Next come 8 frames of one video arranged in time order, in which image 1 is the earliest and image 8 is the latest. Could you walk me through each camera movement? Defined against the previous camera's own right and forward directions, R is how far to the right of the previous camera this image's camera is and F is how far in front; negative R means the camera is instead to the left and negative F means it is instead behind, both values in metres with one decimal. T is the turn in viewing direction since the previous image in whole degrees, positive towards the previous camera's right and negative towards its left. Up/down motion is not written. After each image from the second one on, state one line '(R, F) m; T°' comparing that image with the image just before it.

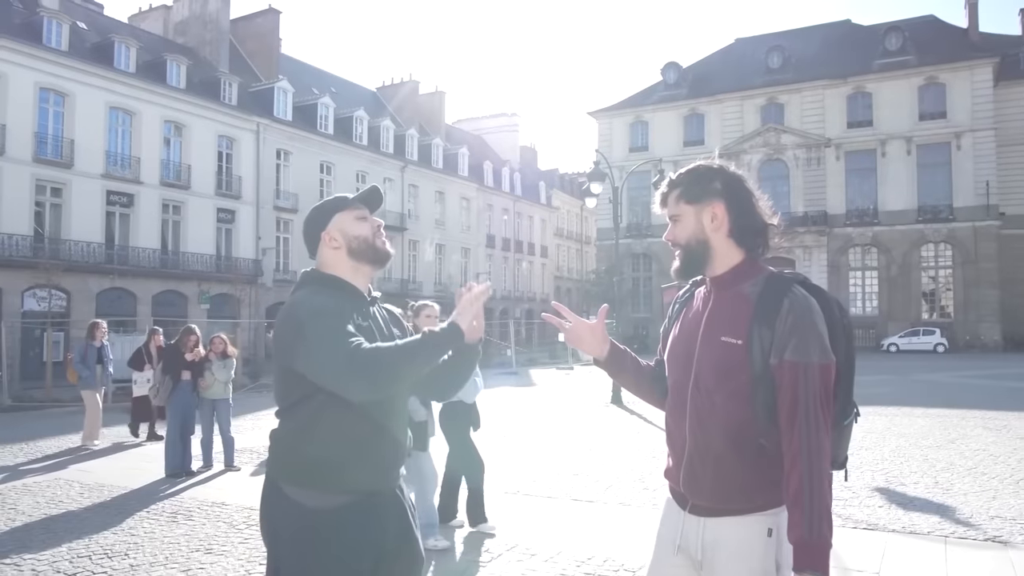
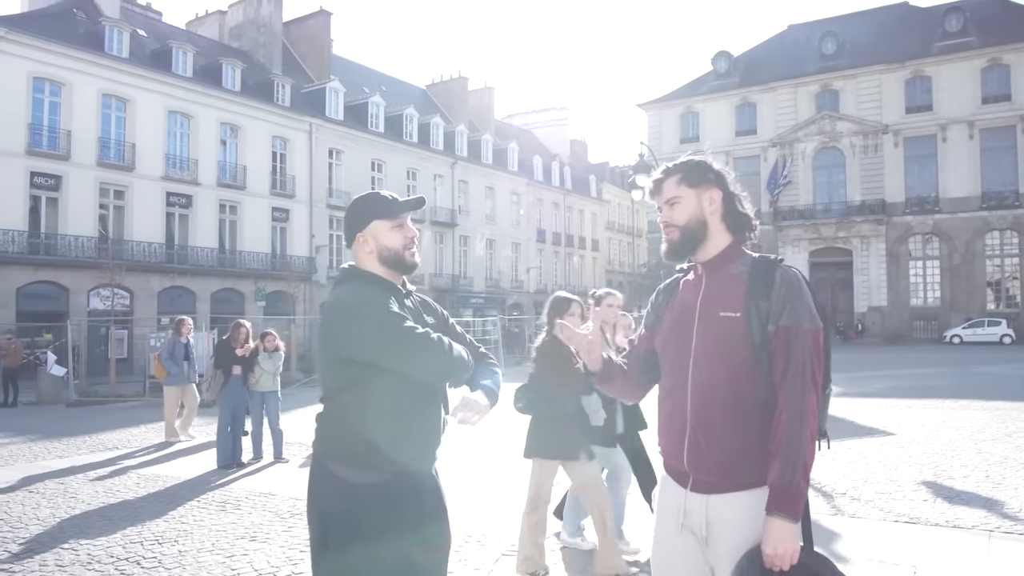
(+0.2, -0.1) m; -4°
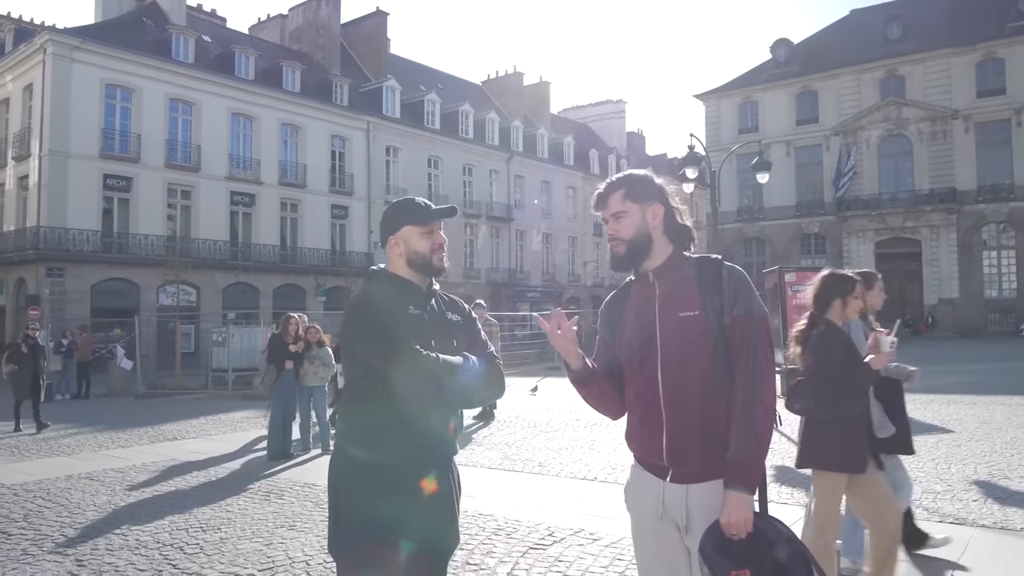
(+0.3, -0.1) m; -4°
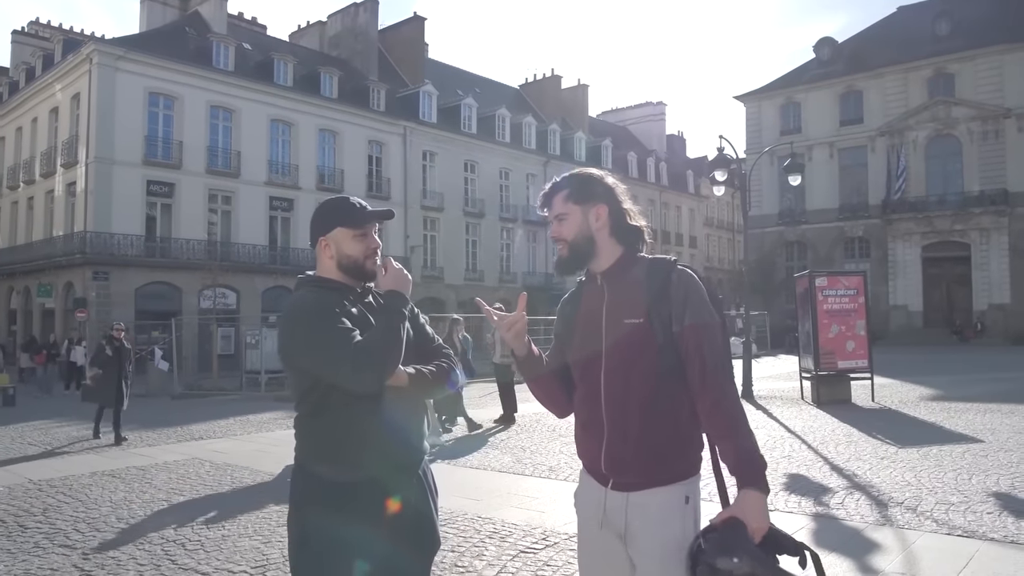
(+0.4, 0.0) m; -3°
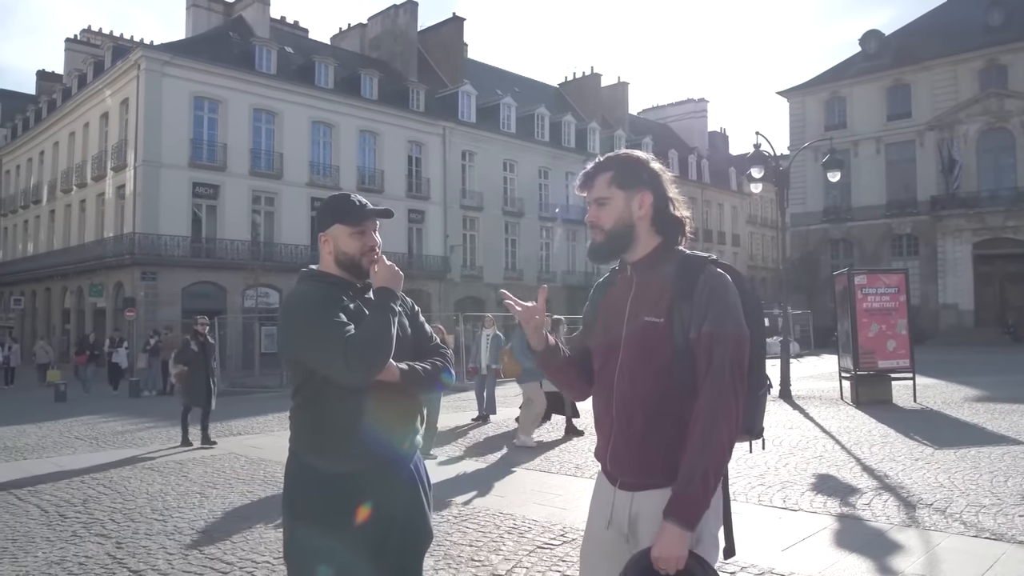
(+0.2, 0.0) m; -3°
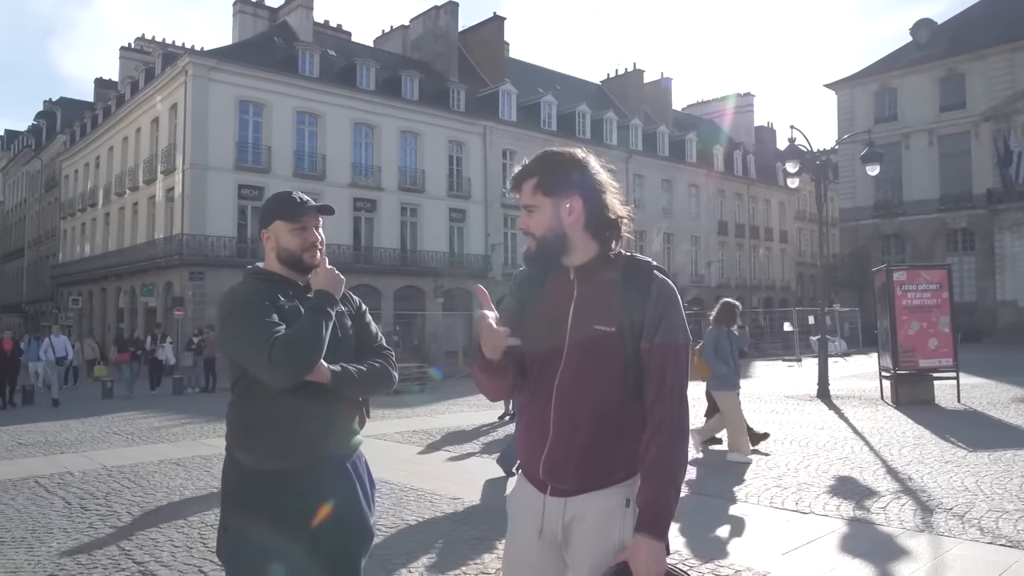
(+0.4, 0.0) m; -4°
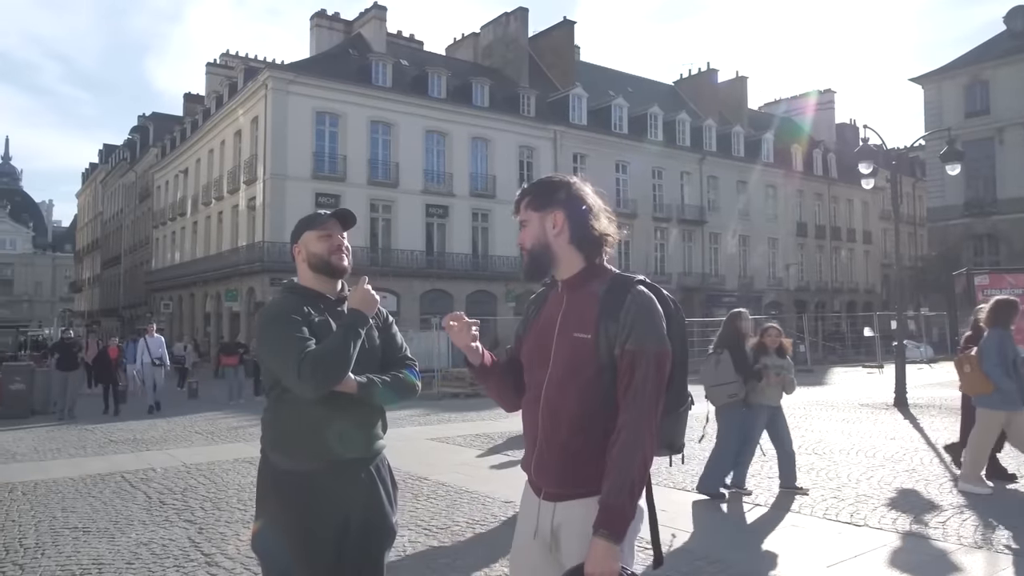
(+0.3, -0.1) m; -6°
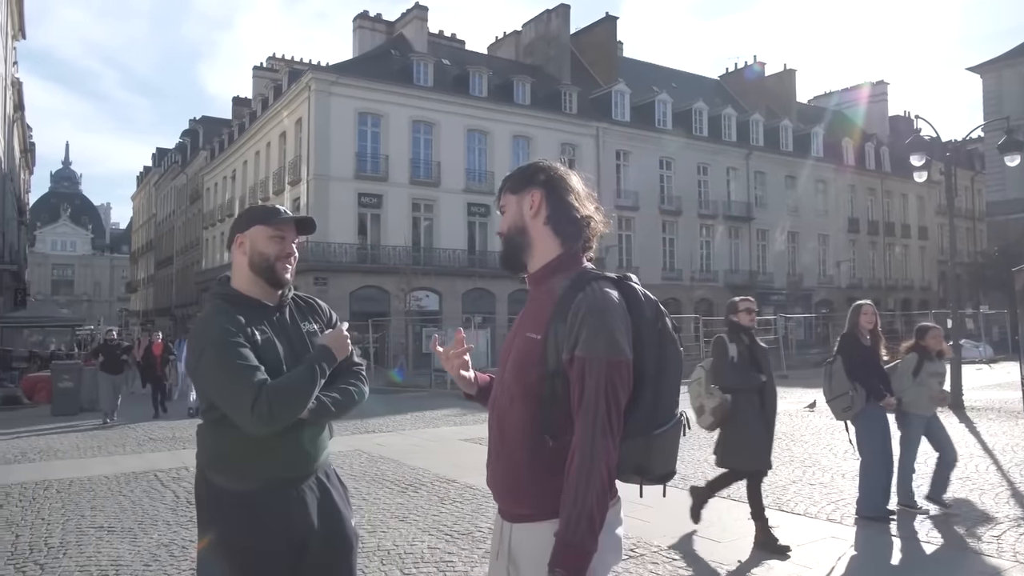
(+0.2, +0.2) m; -3°
